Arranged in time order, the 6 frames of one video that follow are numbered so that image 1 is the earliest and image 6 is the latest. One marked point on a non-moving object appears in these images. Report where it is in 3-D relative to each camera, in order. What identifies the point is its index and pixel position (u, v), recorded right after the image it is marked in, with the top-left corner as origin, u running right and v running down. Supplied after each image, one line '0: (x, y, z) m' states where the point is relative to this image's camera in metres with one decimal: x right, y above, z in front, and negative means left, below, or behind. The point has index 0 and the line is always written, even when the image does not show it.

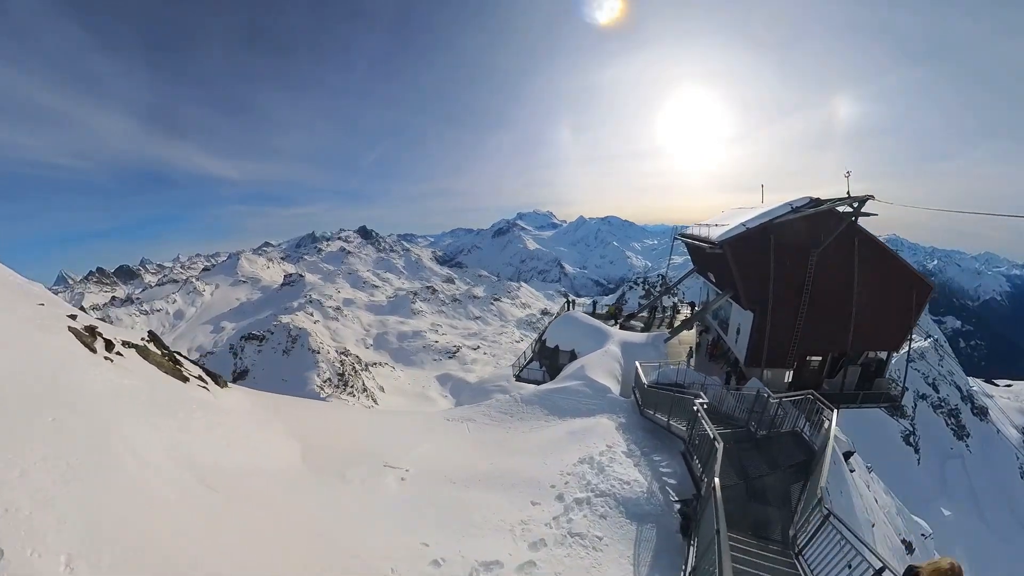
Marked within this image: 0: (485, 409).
0: (-1.1, -4.3, +17.1) m
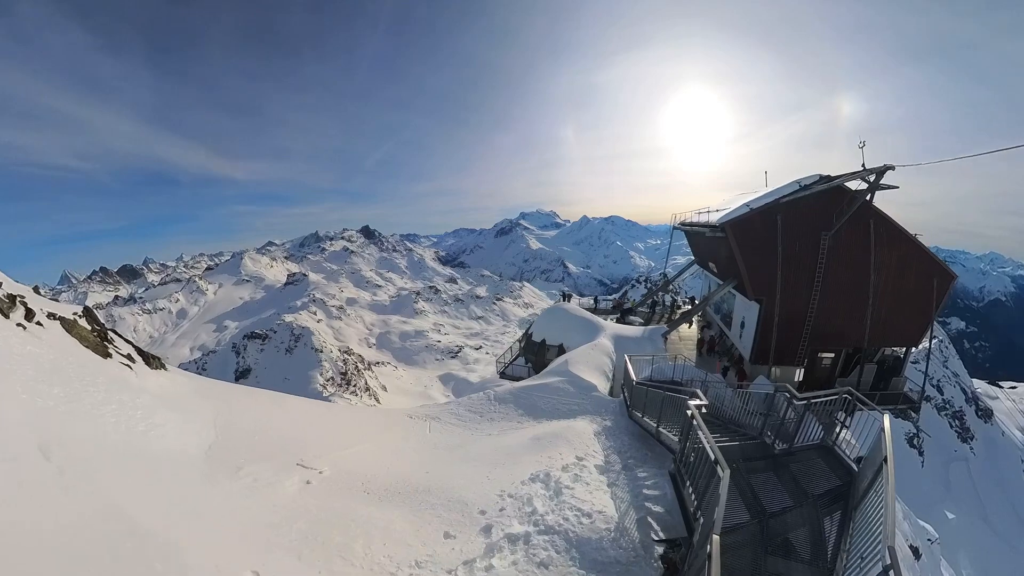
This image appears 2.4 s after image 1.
0: (-1.9, -3.8, +15.2) m
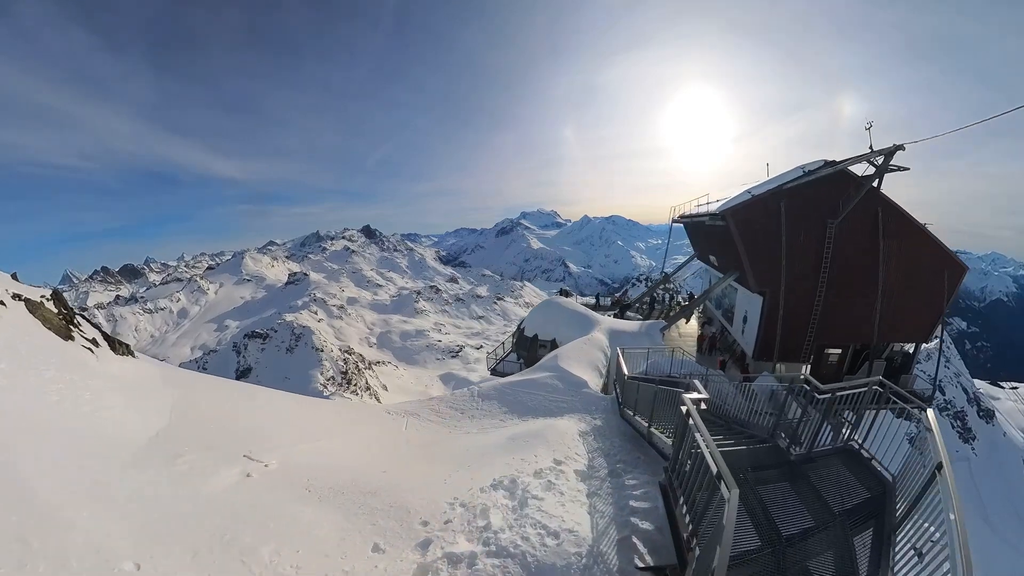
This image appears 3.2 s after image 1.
0: (-2.3, -3.5, +14.2) m
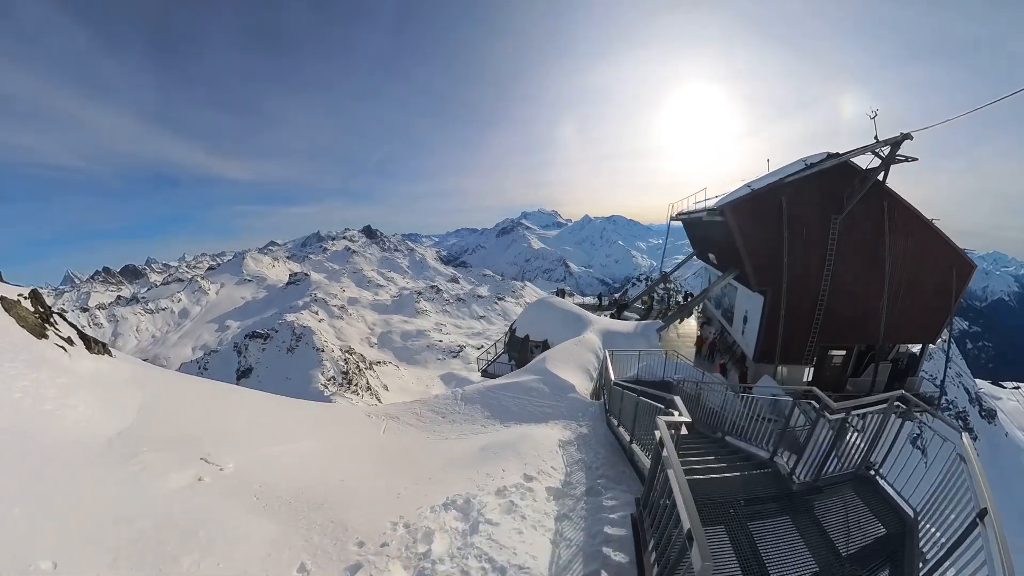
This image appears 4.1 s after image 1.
0: (-2.7, -3.5, +13.4) m
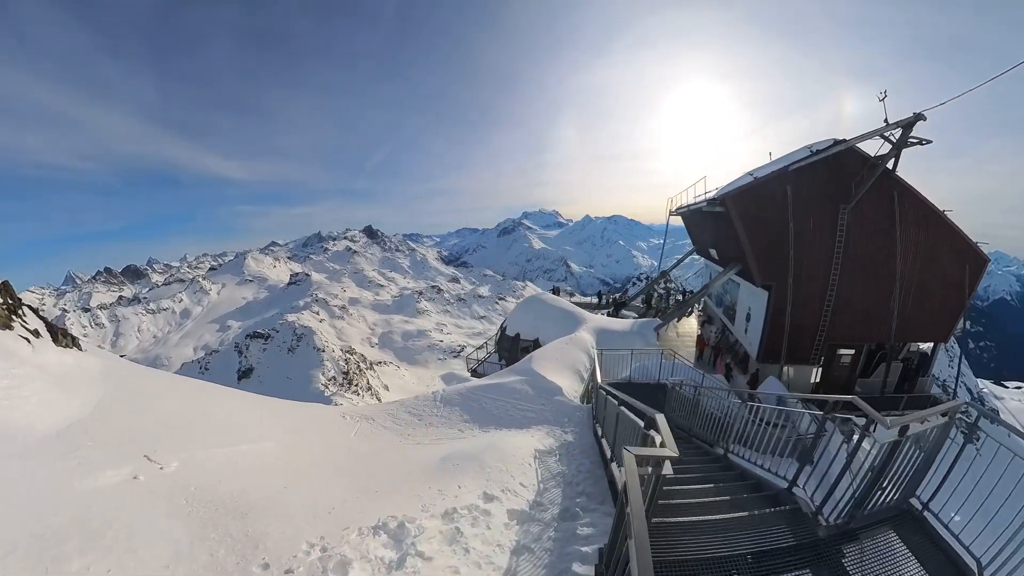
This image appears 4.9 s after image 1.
0: (-3.1, -3.3, +12.4) m
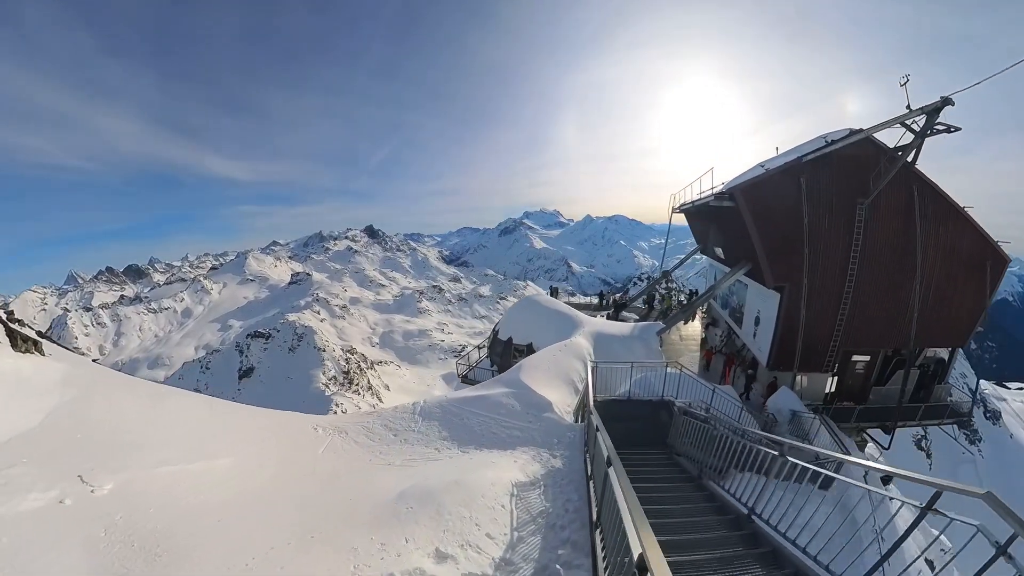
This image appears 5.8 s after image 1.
0: (-3.4, -3.4, +11.3) m
